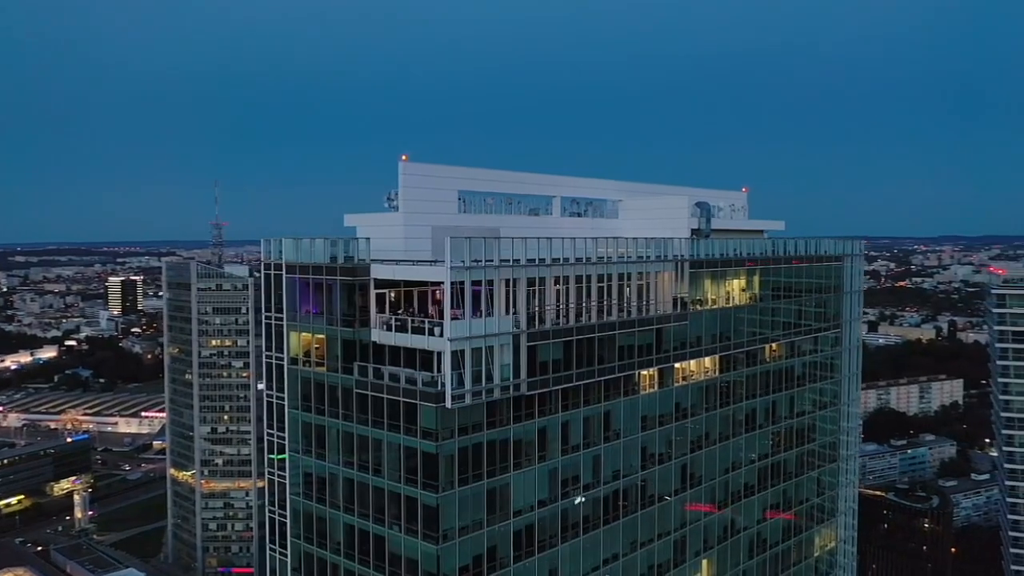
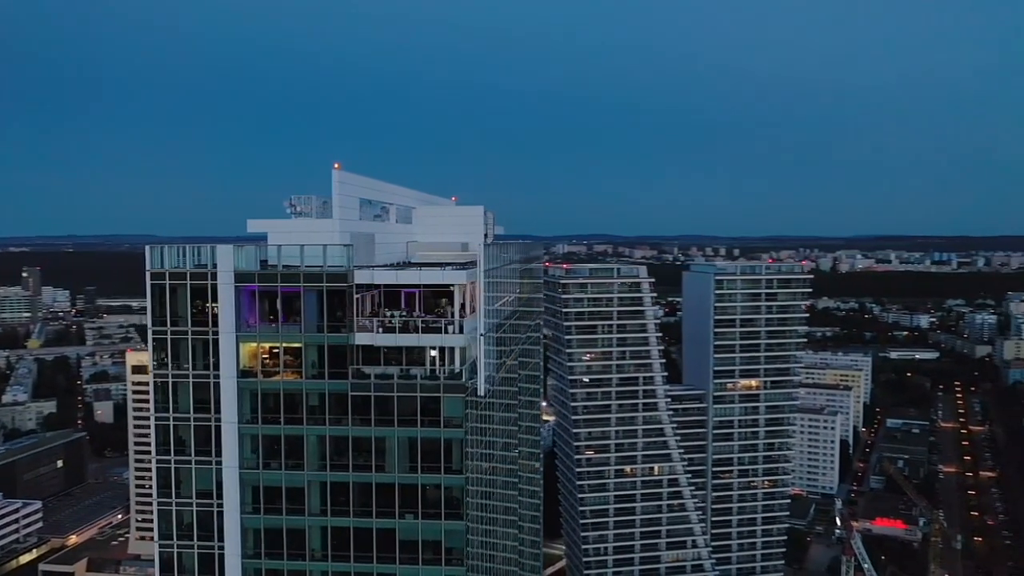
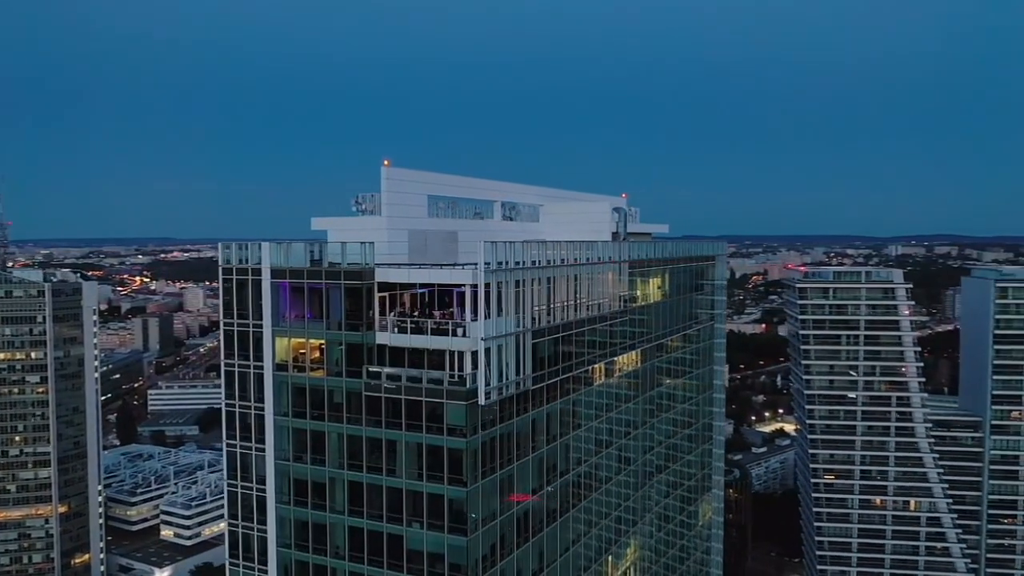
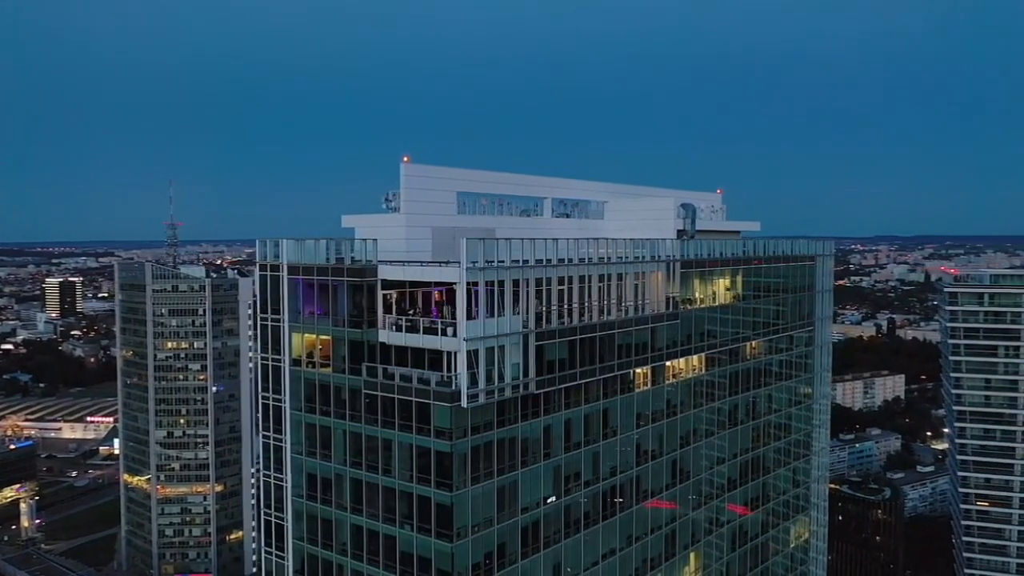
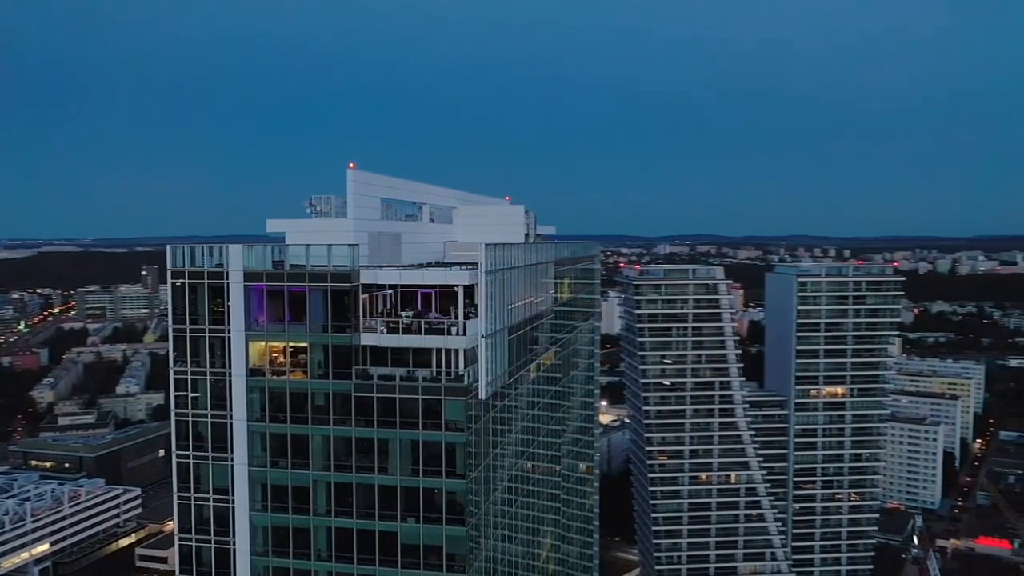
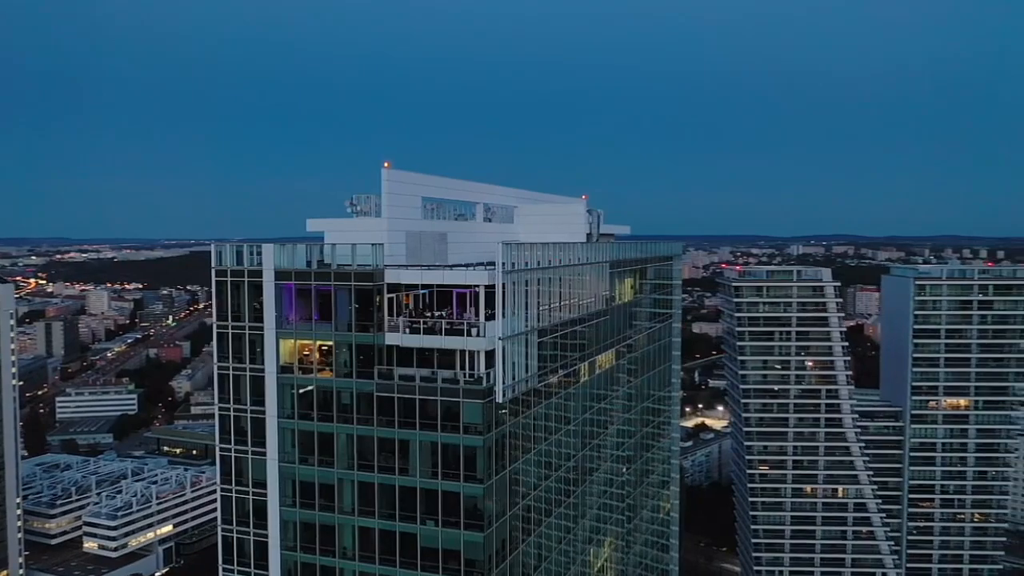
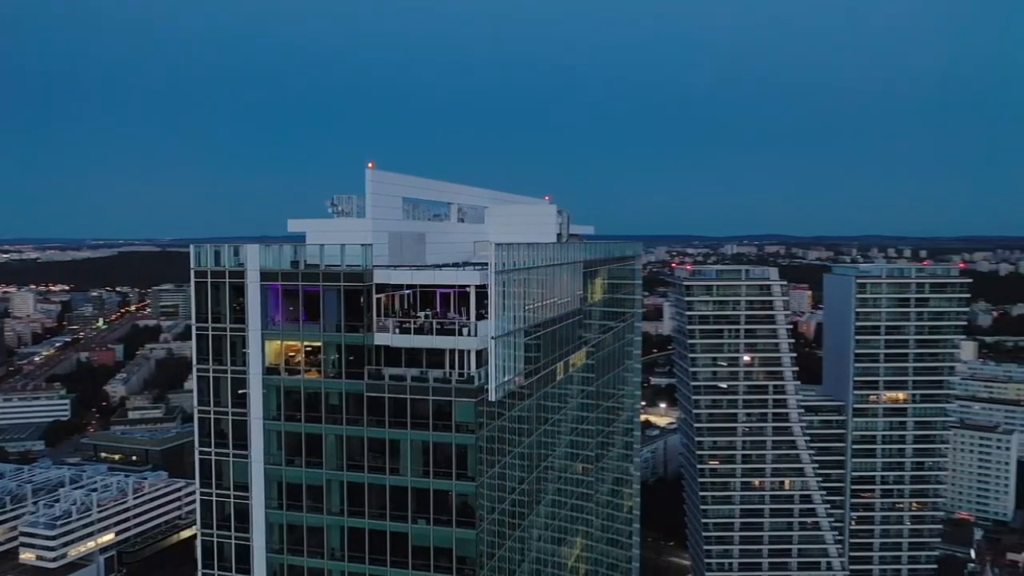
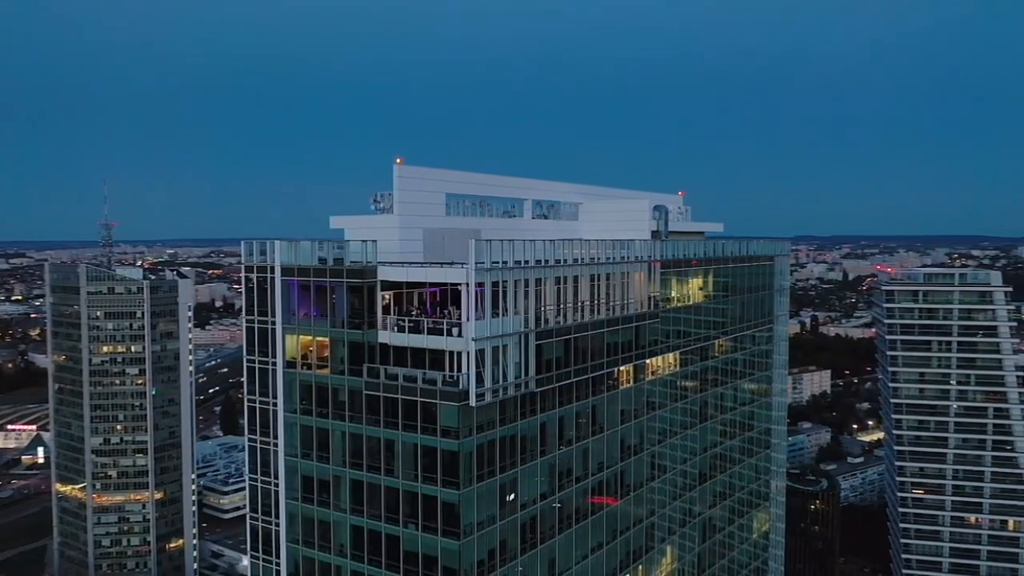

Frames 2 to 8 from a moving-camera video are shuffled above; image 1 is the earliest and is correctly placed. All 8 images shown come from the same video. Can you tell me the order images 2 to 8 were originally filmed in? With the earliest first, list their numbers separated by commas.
4, 8, 3, 6, 7, 5, 2
